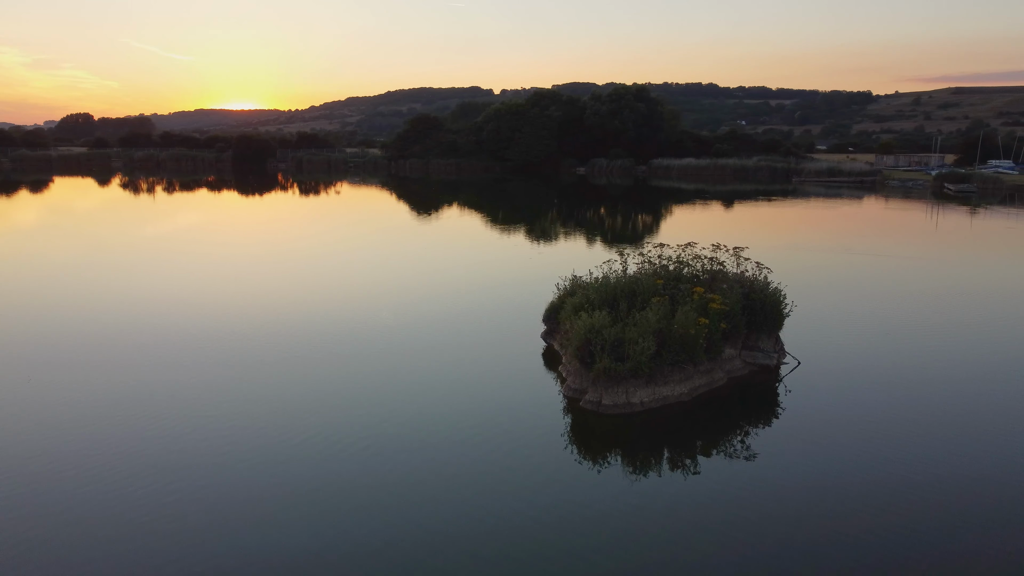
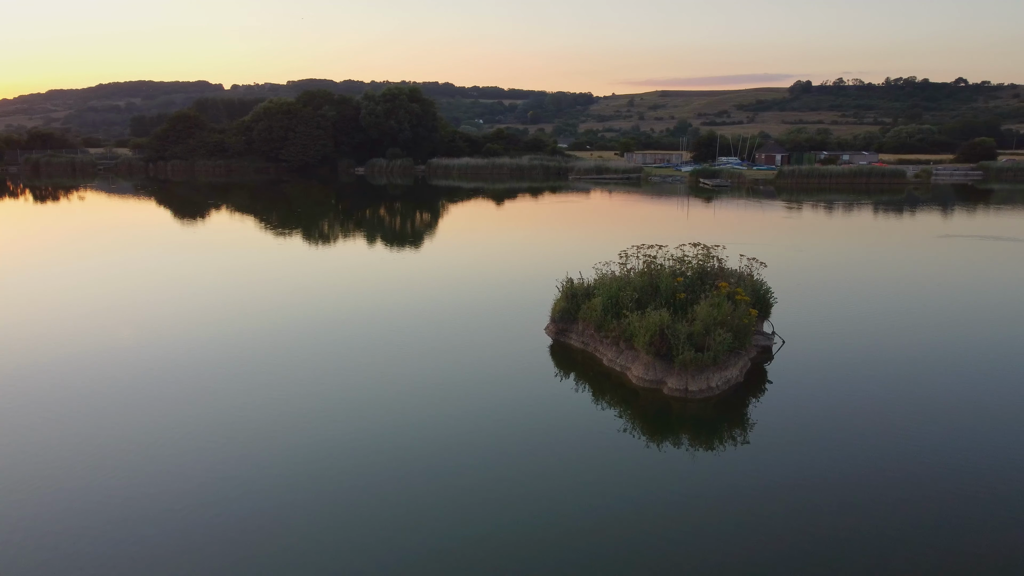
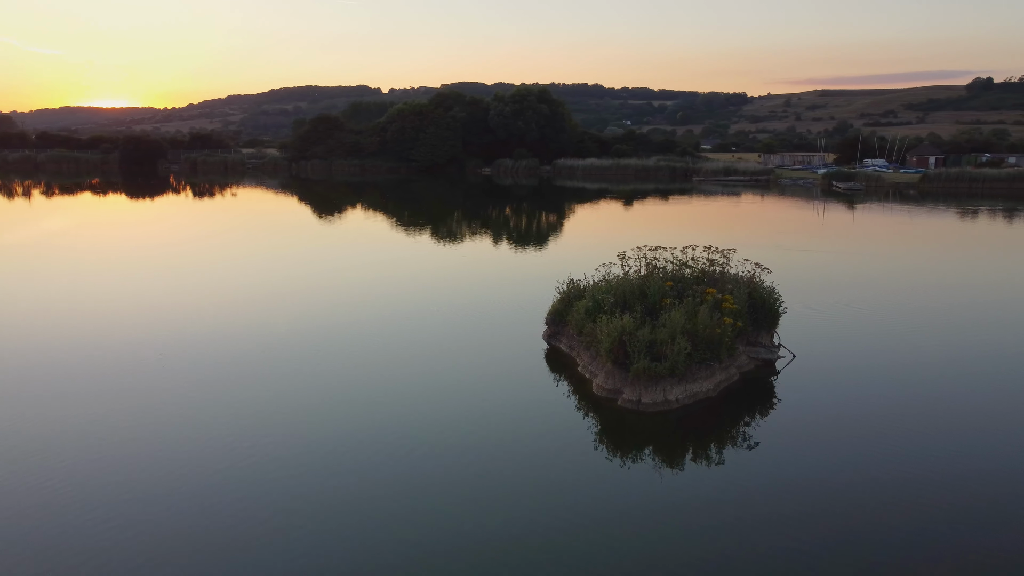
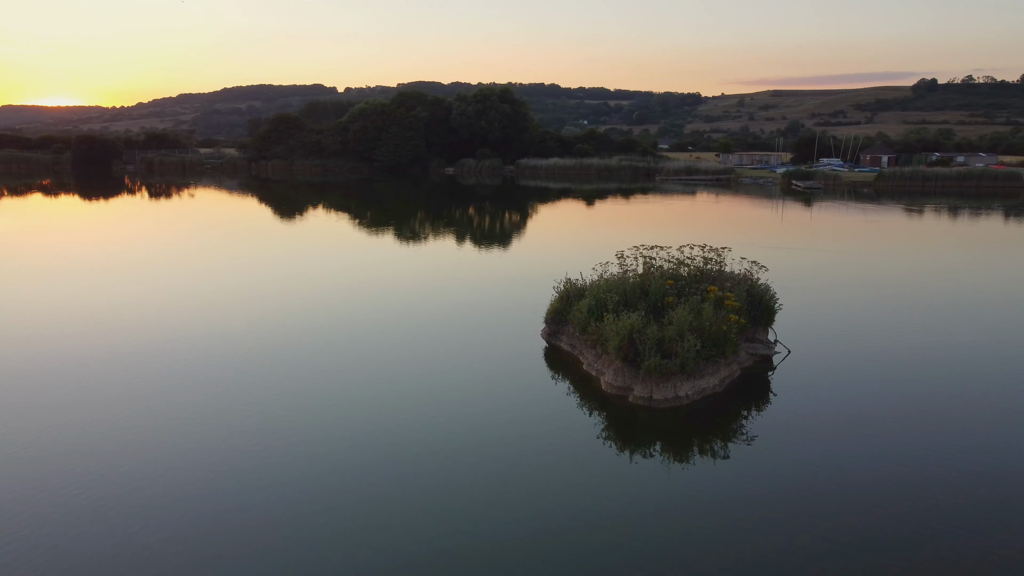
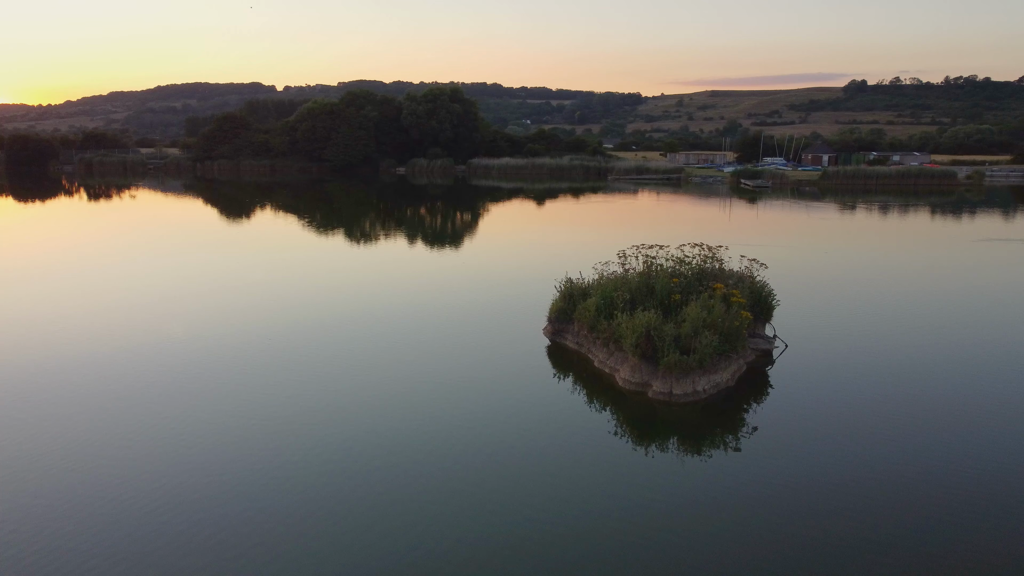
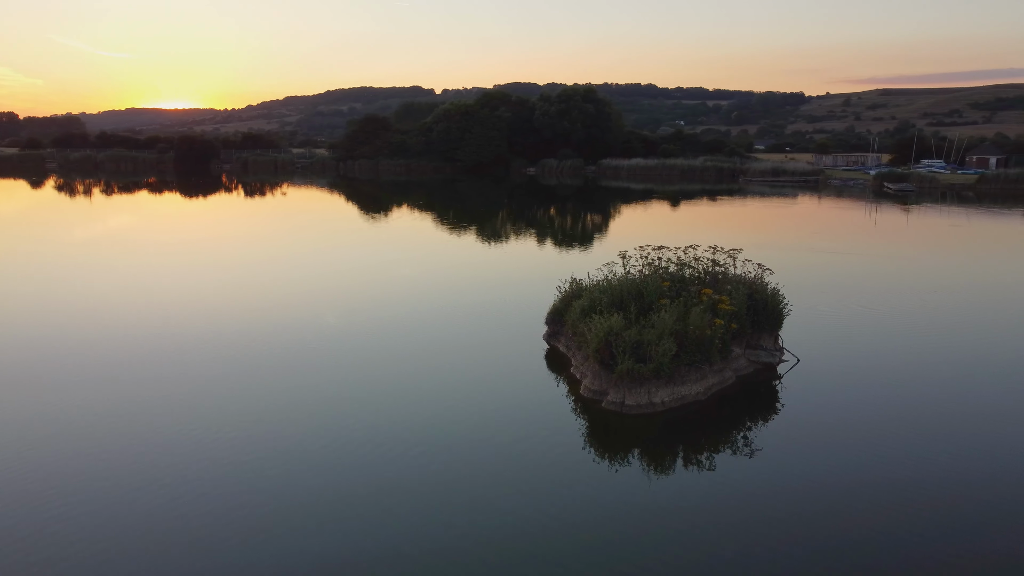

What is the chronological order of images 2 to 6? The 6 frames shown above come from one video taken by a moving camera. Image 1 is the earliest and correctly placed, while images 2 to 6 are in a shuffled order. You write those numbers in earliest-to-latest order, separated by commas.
6, 3, 4, 5, 2
